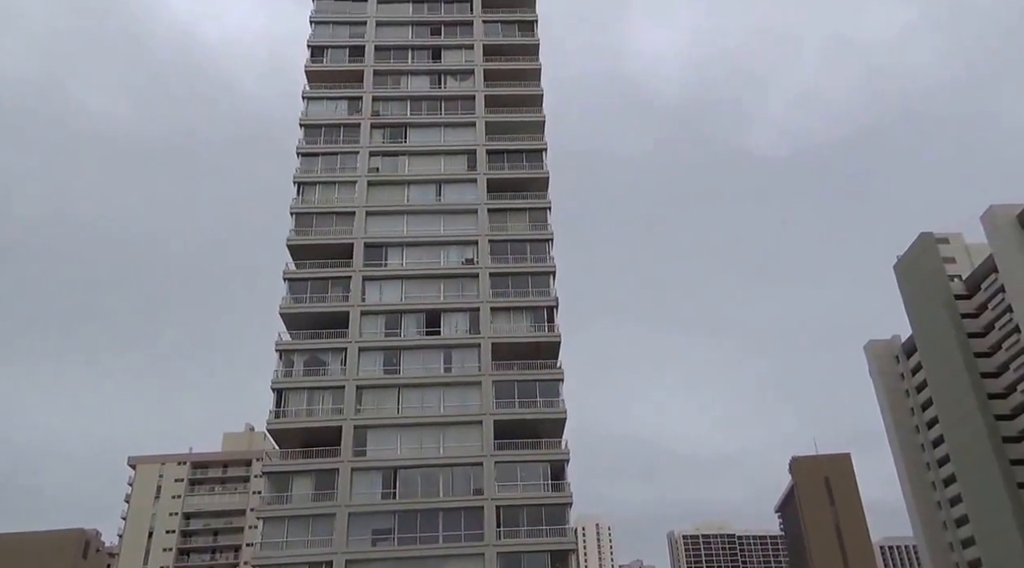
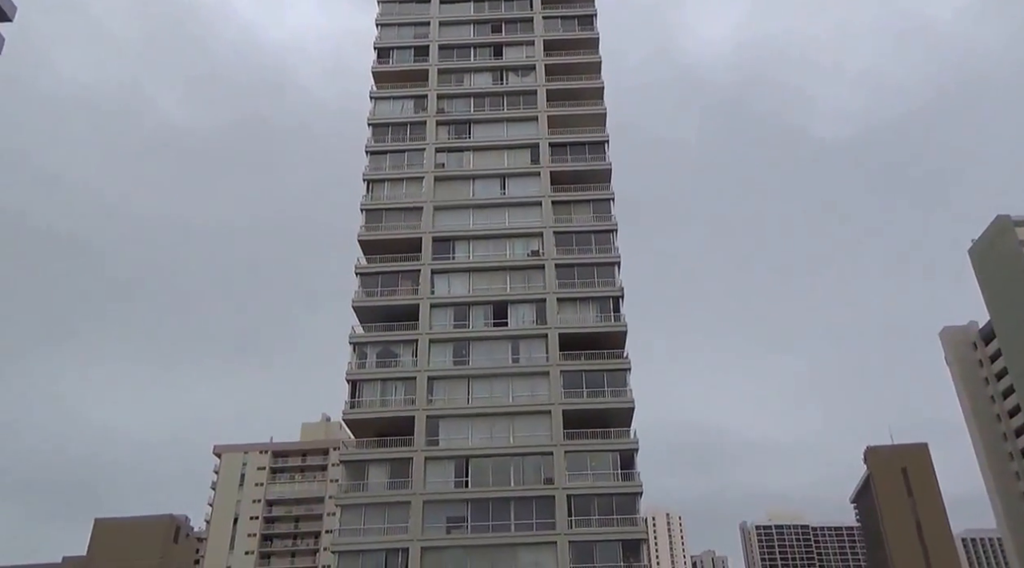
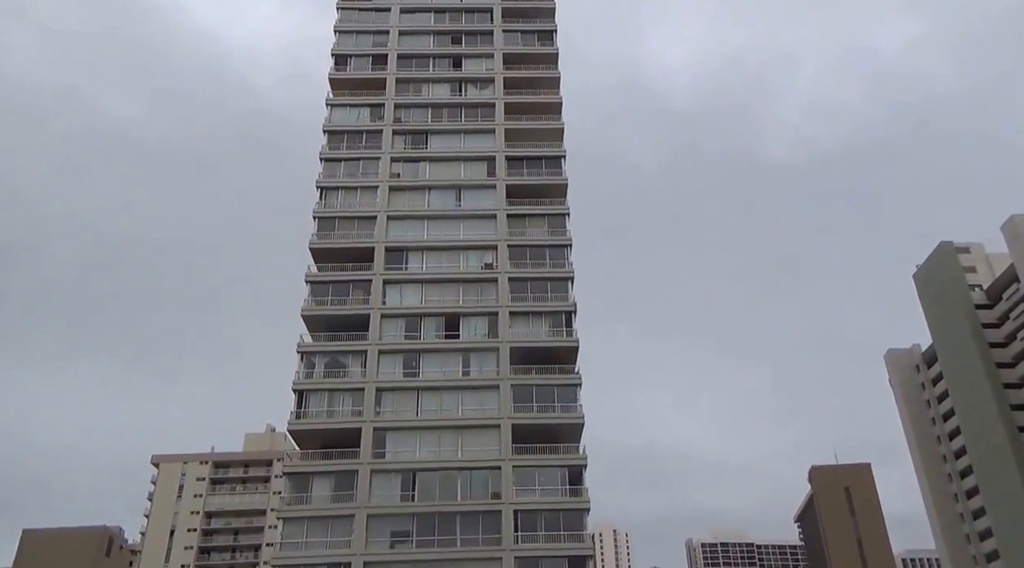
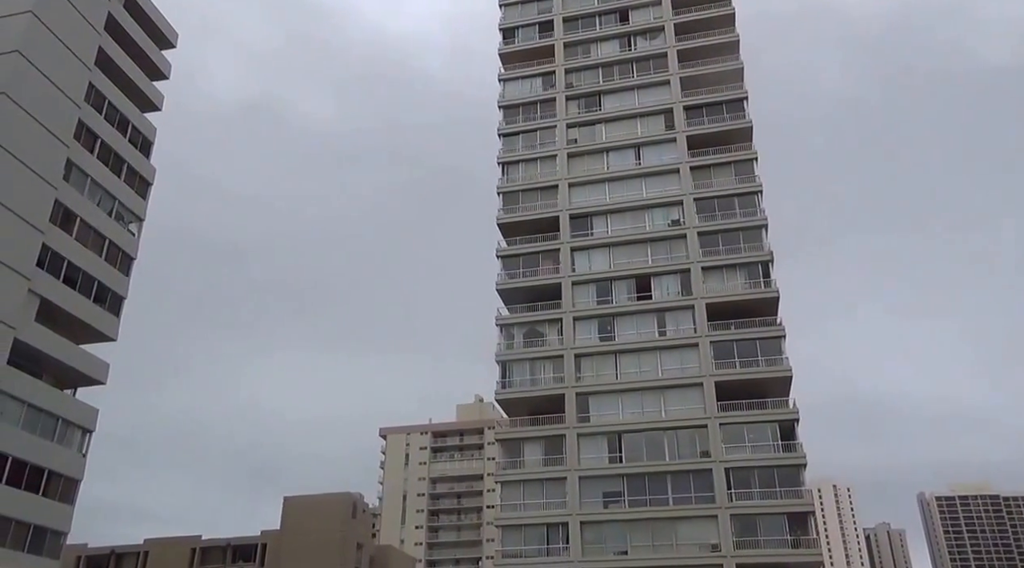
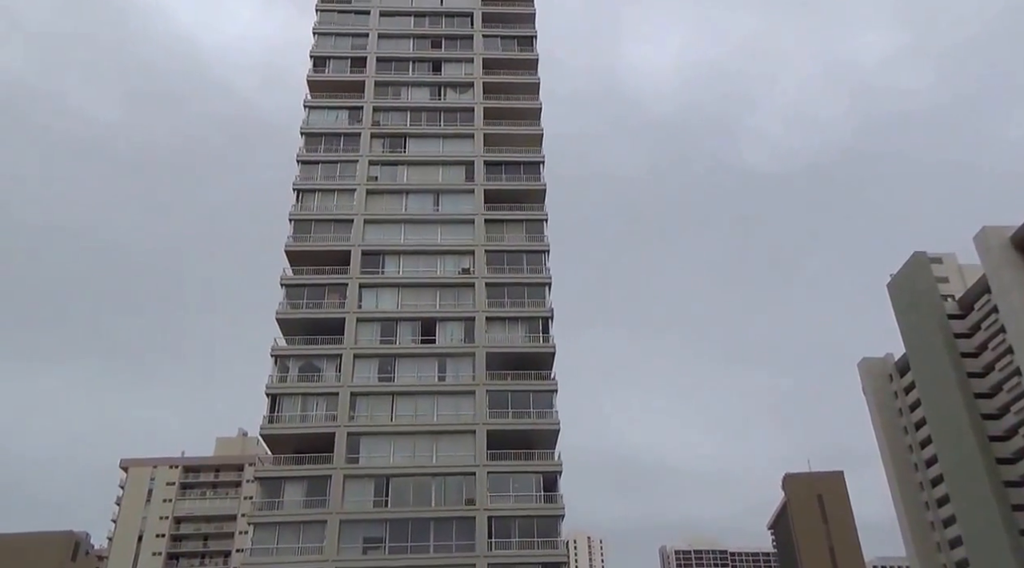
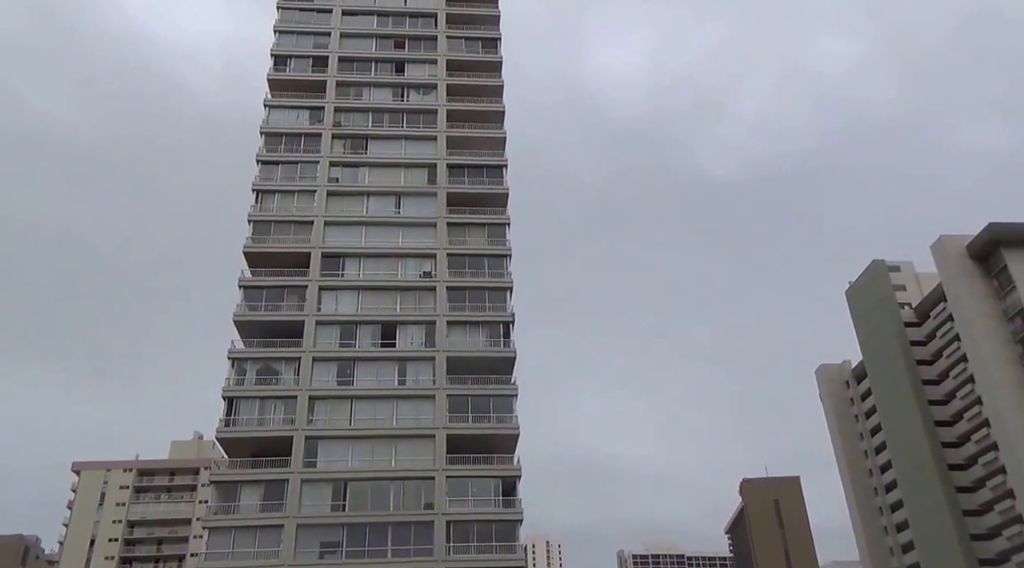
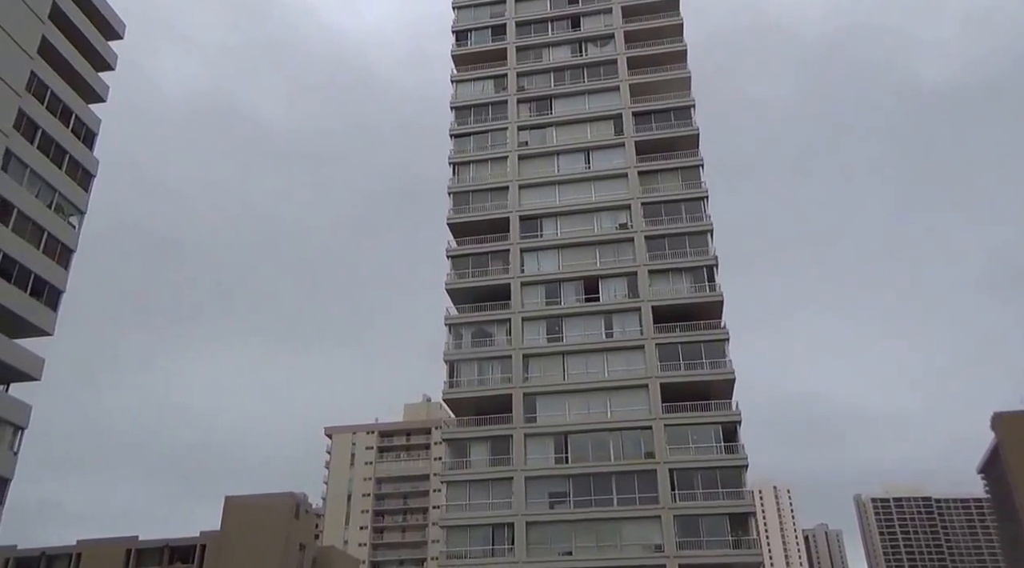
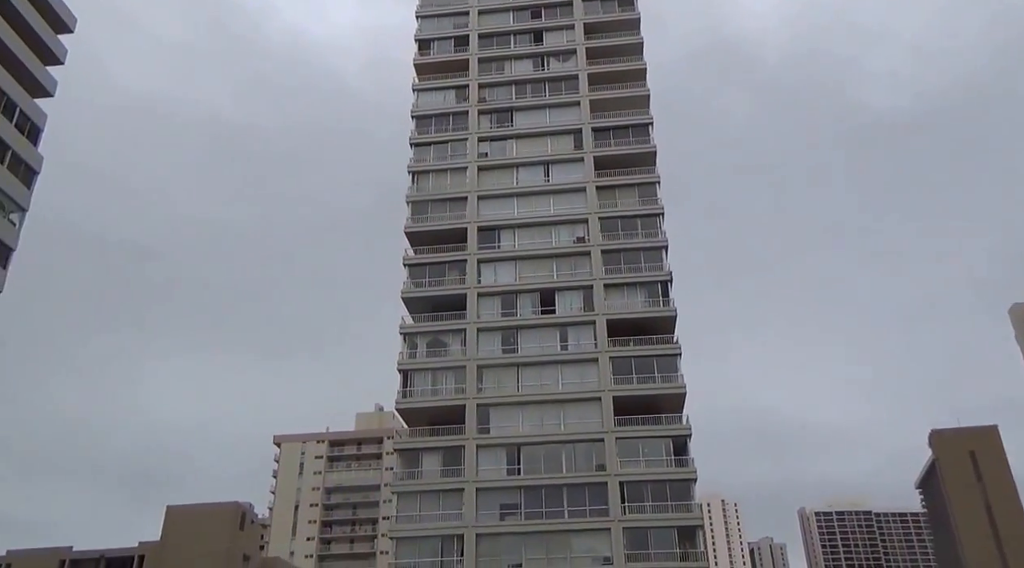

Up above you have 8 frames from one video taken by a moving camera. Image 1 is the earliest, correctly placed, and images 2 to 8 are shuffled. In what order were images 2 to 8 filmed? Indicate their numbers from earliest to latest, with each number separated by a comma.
6, 5, 3, 2, 8, 7, 4
